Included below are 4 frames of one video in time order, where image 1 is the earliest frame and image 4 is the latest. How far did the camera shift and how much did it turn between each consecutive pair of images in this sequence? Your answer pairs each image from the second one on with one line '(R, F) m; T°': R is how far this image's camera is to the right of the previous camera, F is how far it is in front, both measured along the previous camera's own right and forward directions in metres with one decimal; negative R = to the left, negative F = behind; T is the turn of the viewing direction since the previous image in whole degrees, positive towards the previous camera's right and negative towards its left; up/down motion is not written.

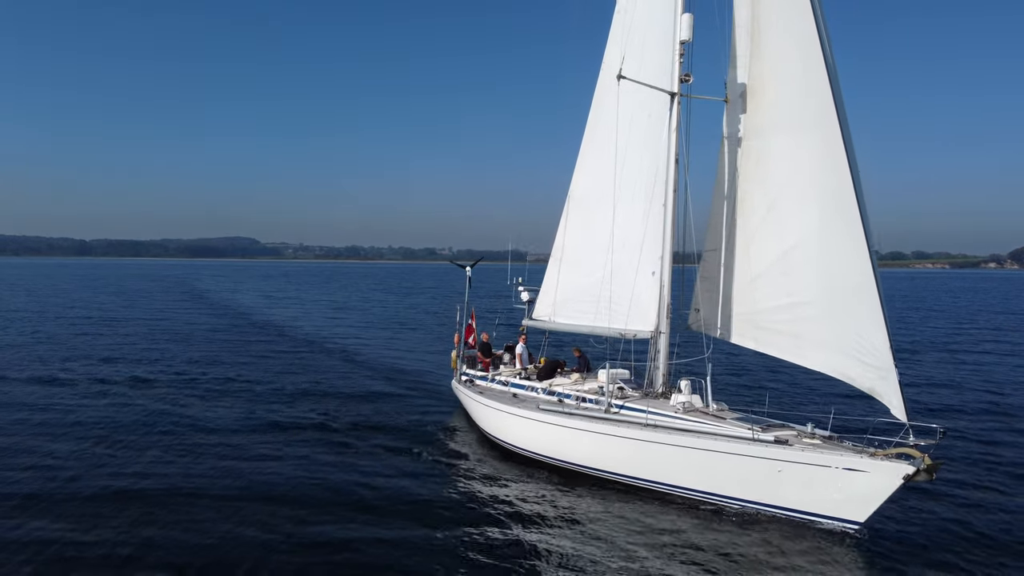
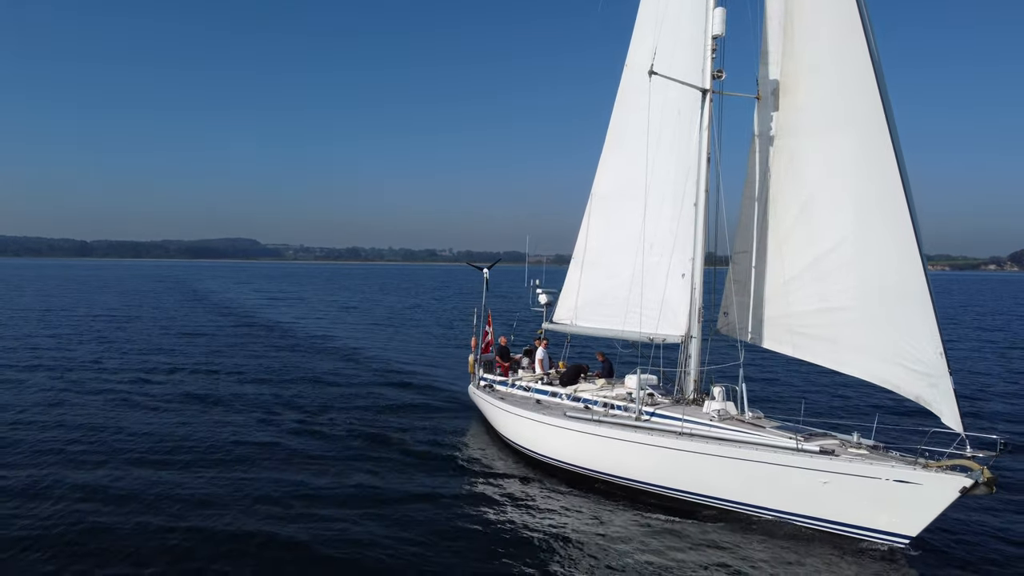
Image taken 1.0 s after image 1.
(-0.6, +0.5) m; 0°
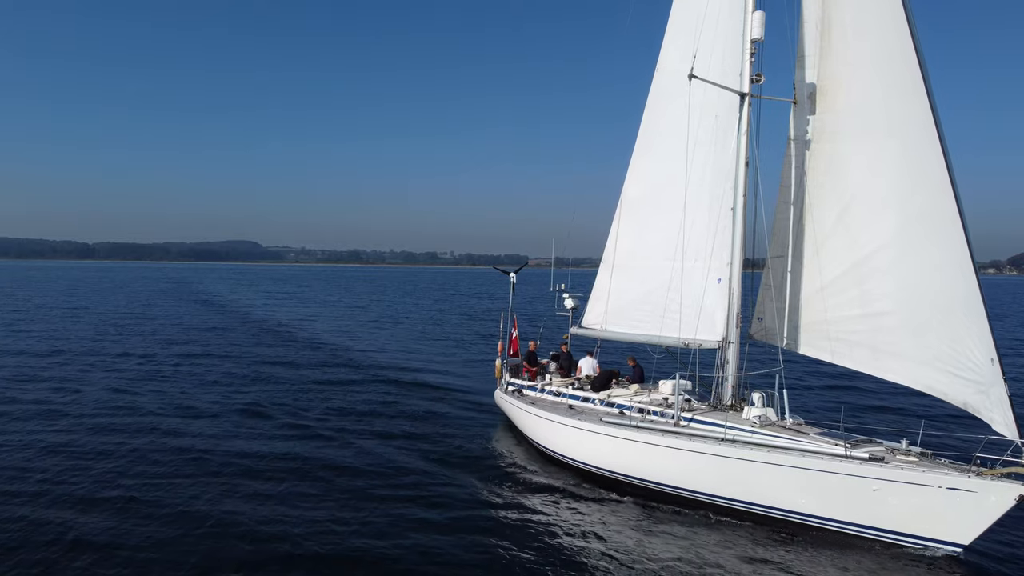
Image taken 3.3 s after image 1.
(-0.8, +0.1) m; 0°
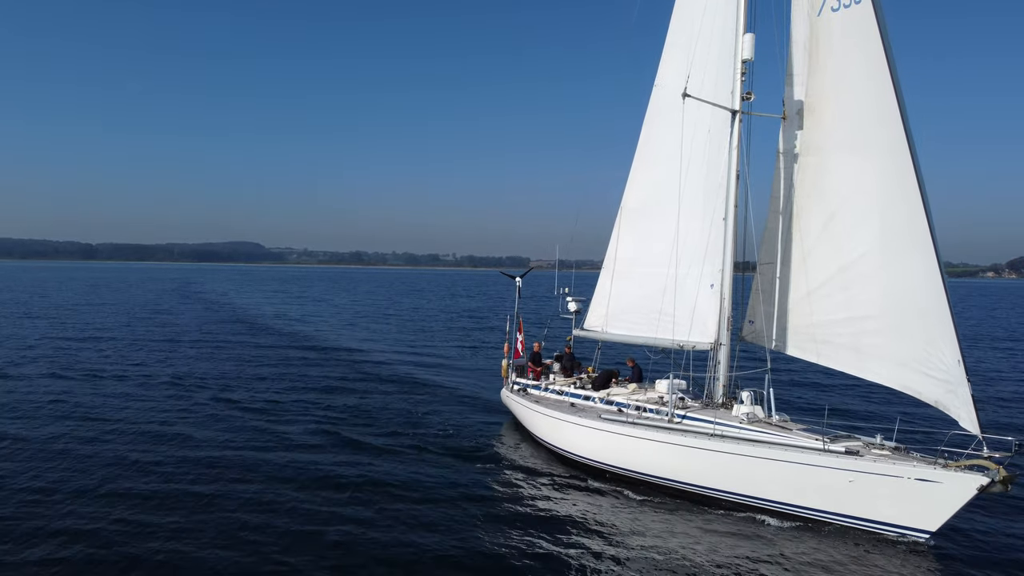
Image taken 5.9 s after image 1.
(0.0, -1.0) m; -1°
